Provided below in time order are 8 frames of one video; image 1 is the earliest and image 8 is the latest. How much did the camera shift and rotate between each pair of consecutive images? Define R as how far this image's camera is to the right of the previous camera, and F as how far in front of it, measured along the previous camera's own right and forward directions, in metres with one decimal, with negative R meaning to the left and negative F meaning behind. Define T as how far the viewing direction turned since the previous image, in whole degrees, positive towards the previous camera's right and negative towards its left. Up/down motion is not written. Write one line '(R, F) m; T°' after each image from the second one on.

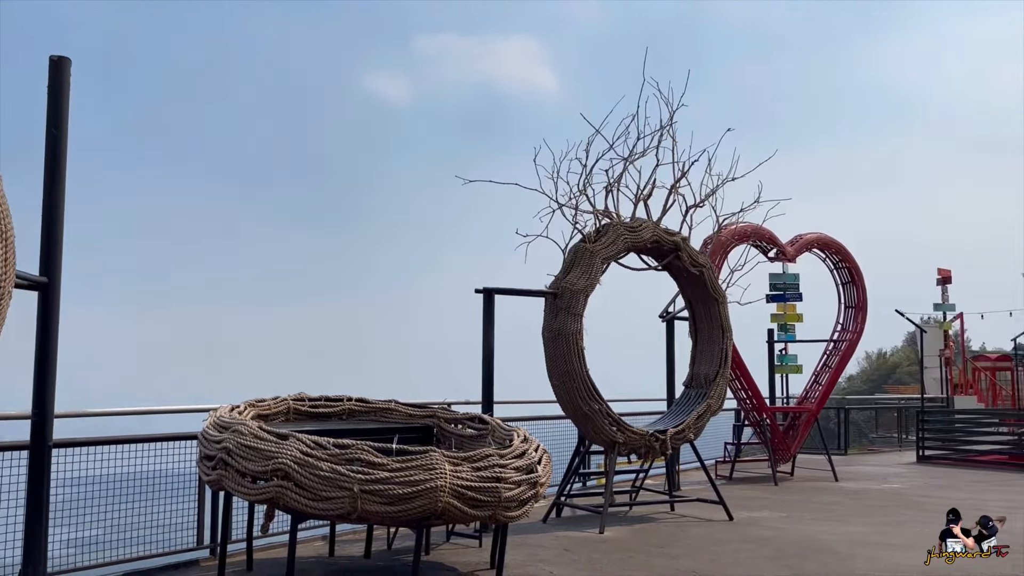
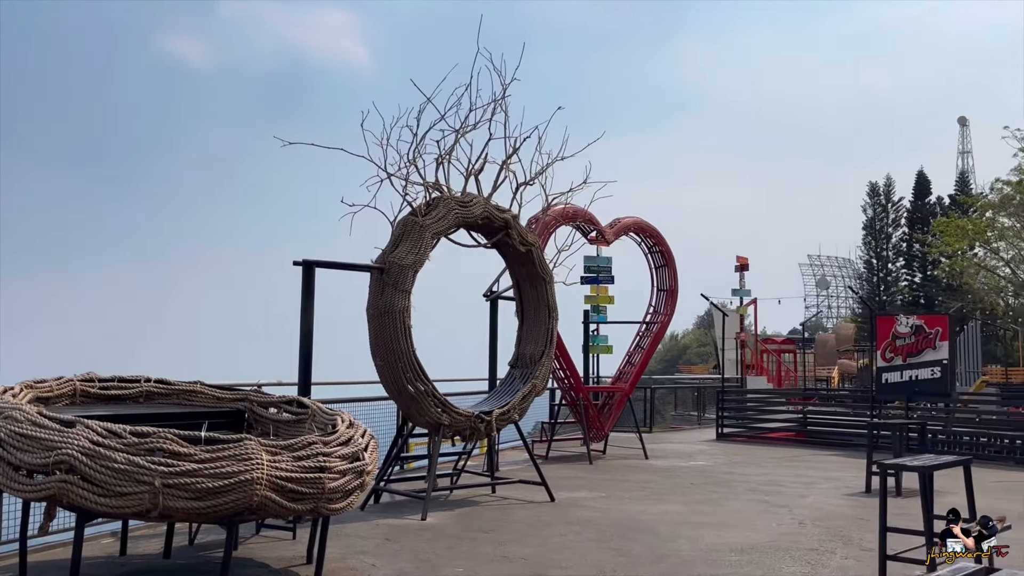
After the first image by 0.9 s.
(-0.1, +0.5) m; +12°
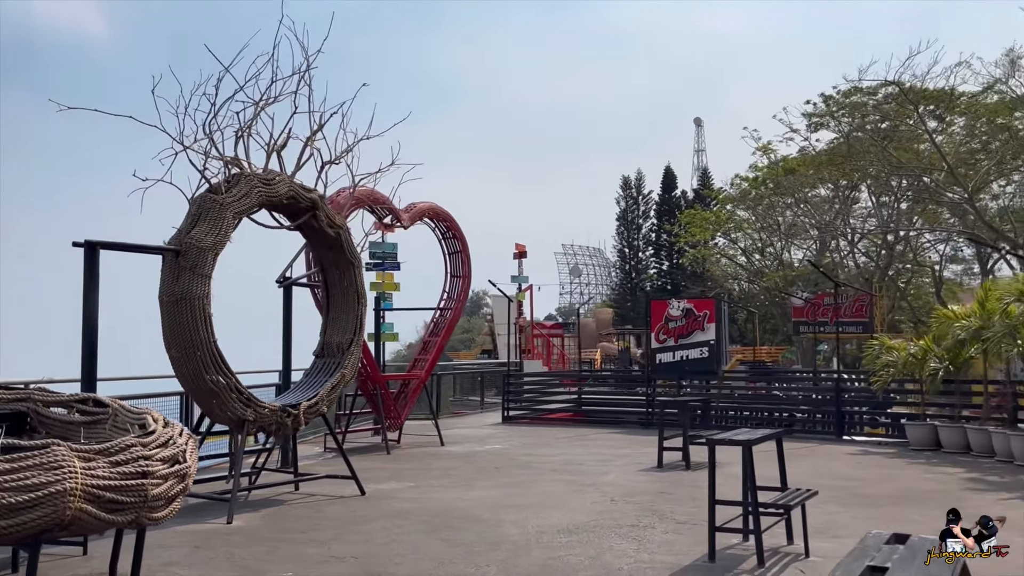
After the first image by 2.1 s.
(-0.5, +0.3) m; +15°
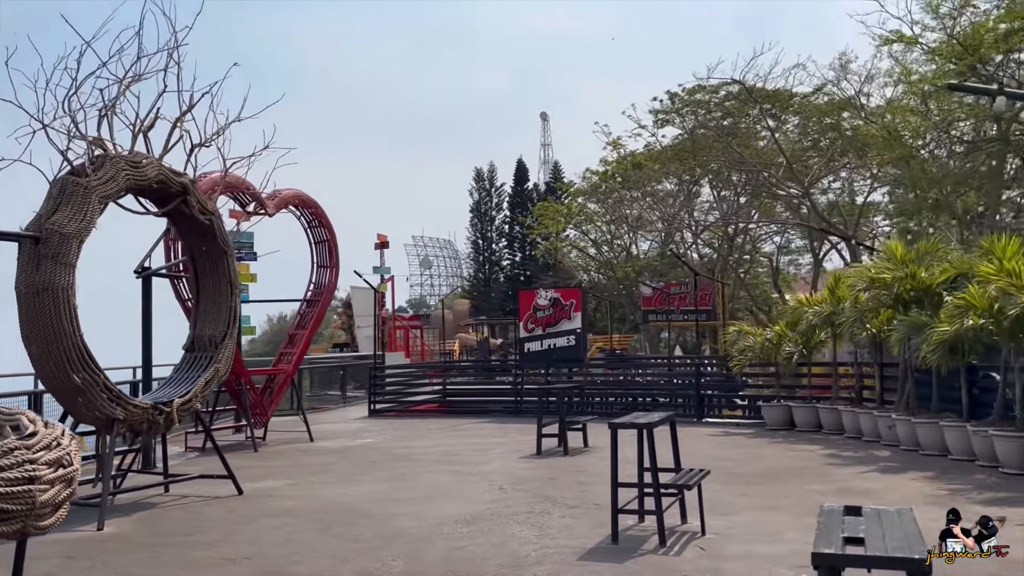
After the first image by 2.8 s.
(-0.4, +0.1) m; +9°
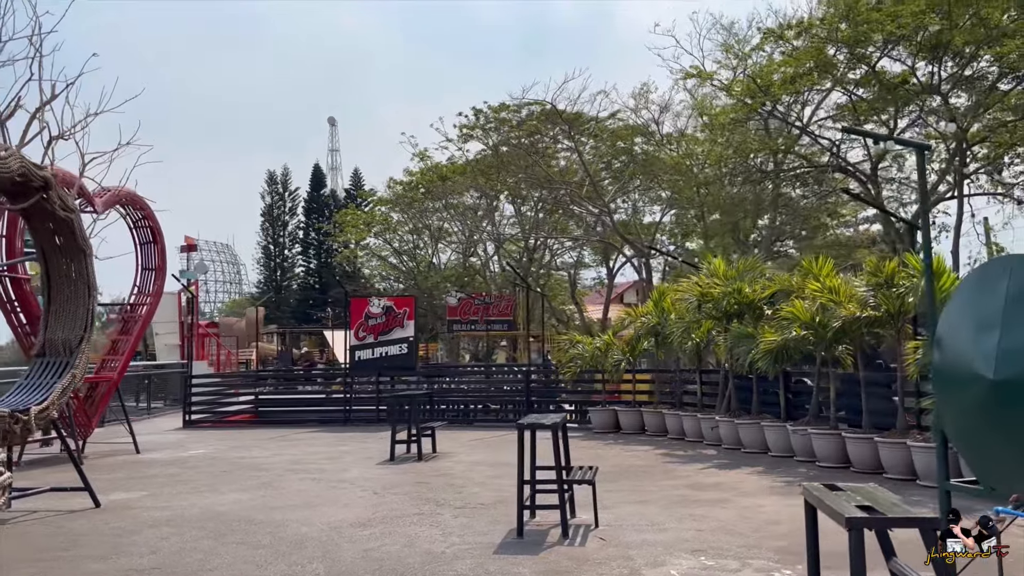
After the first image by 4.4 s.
(-1.0, -0.2) m; +13°
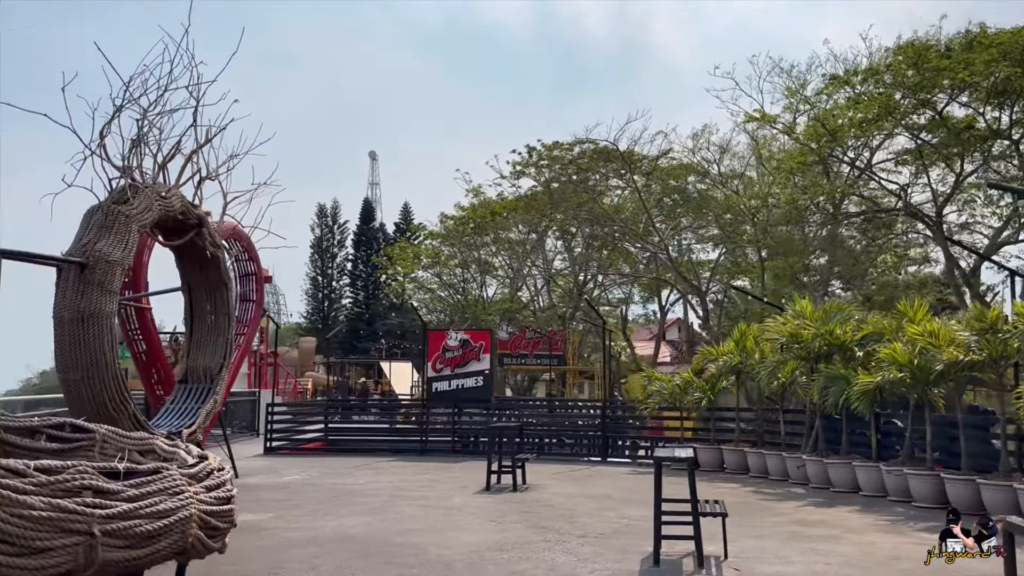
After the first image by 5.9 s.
(-0.9, -0.5) m; -2°
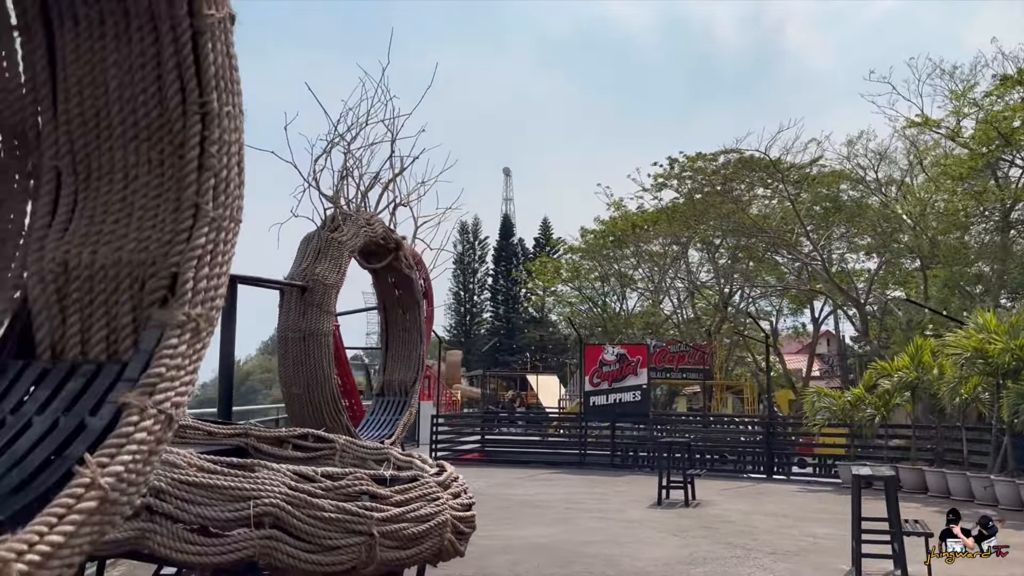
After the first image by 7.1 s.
(-0.5, -0.3) m; -8°
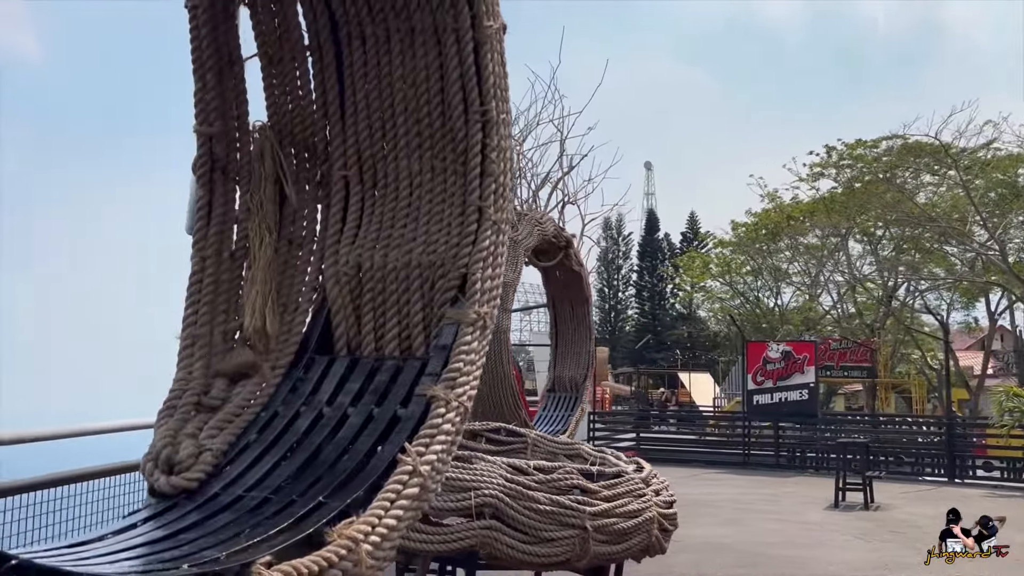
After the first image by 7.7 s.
(-0.3, -0.1) m; -9°
